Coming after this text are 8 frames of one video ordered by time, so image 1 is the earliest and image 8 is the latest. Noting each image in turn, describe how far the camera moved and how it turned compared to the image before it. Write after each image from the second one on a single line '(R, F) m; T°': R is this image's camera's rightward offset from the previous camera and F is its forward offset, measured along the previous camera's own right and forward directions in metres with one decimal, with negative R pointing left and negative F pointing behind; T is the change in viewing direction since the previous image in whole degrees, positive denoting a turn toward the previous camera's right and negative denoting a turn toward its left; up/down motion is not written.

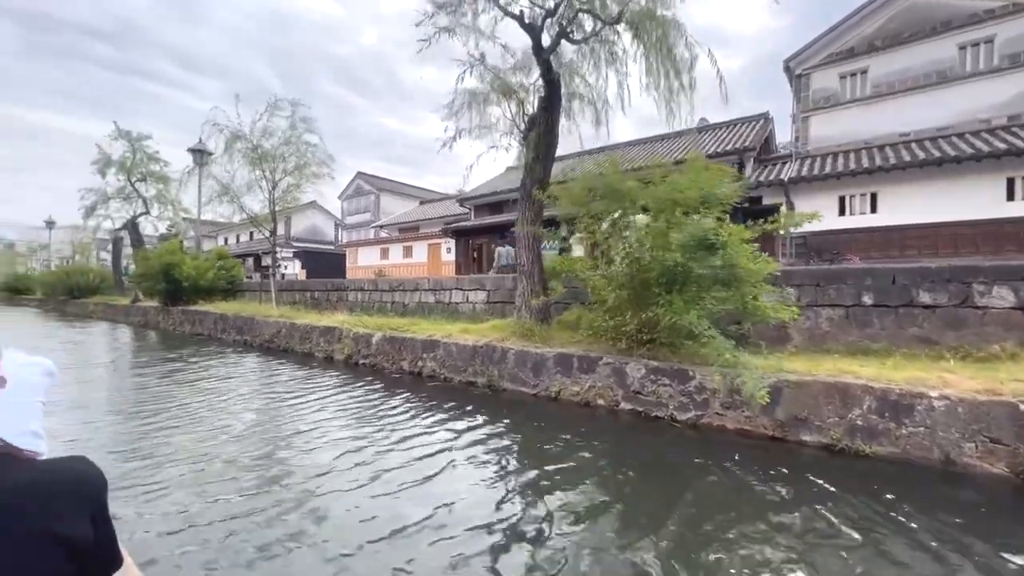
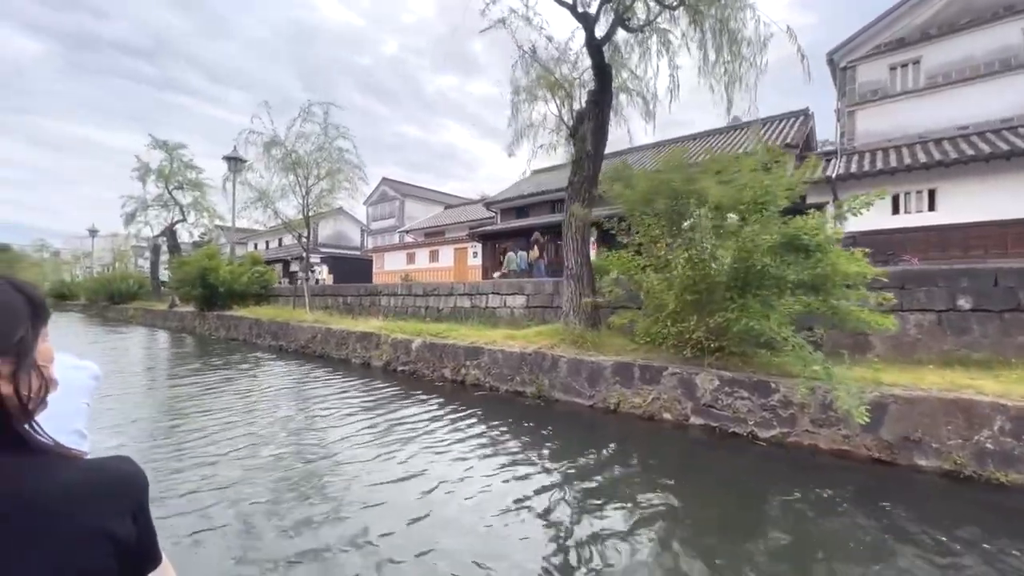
(-0.5, +0.4) m; -3°
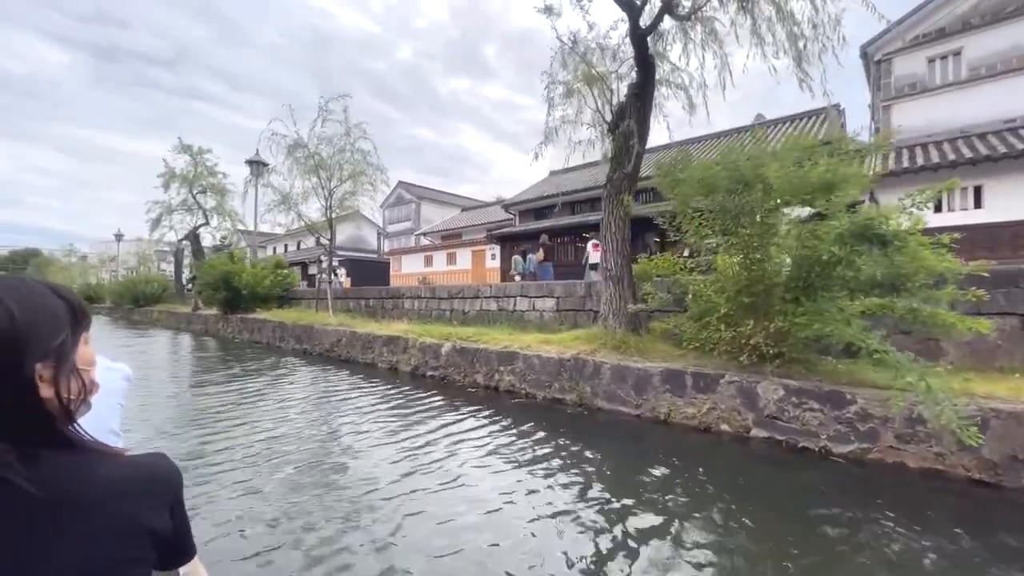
(-0.4, +0.3) m; -2°
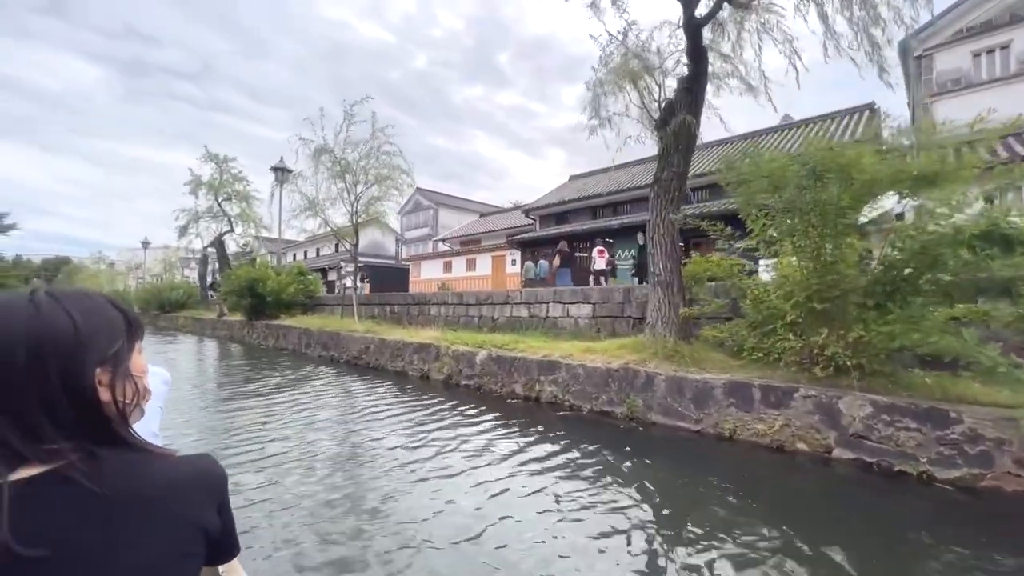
(-0.4, +0.3) m; -2°
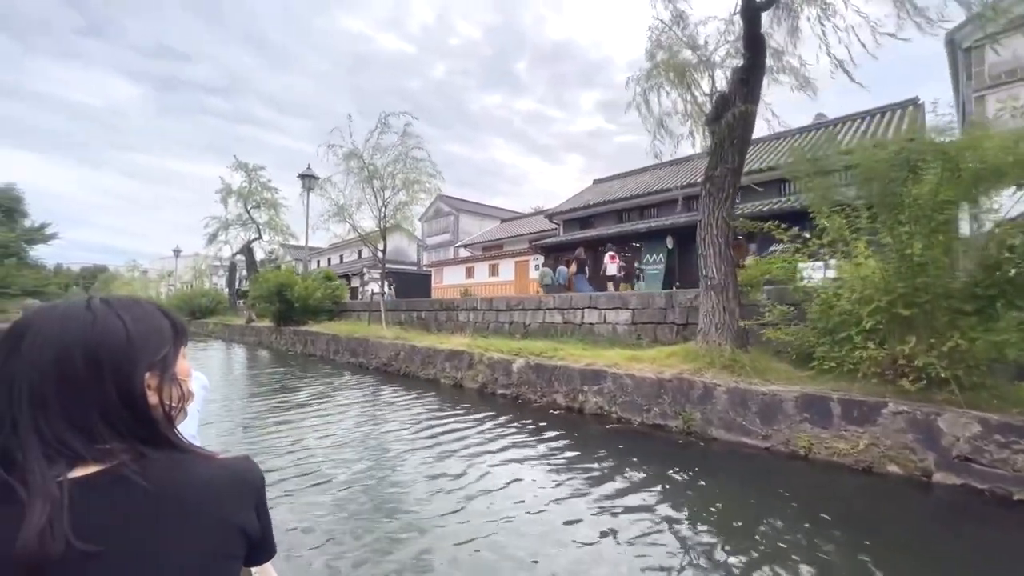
(-0.4, +0.3) m; -2°
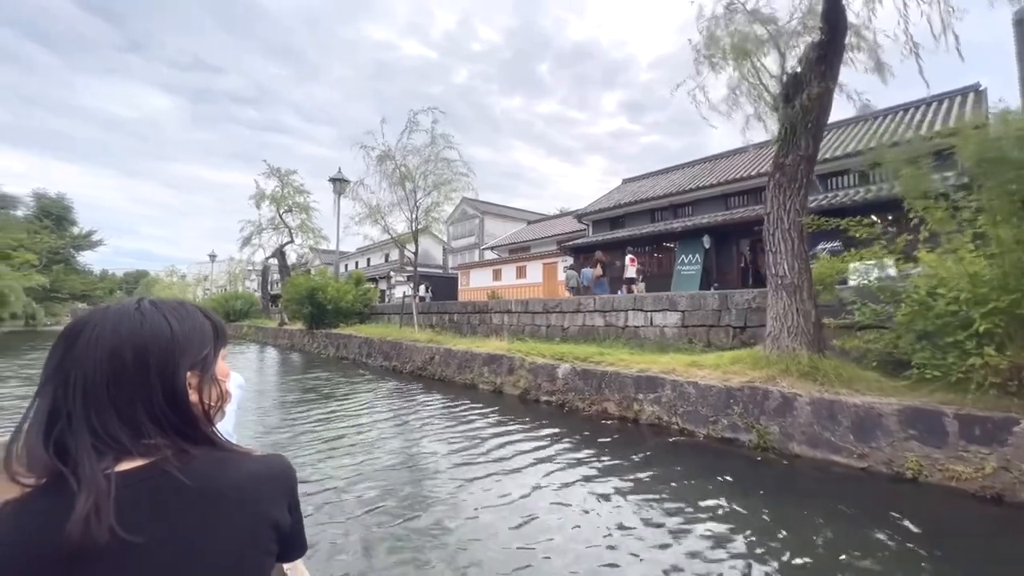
(-0.4, +0.4) m; -3°
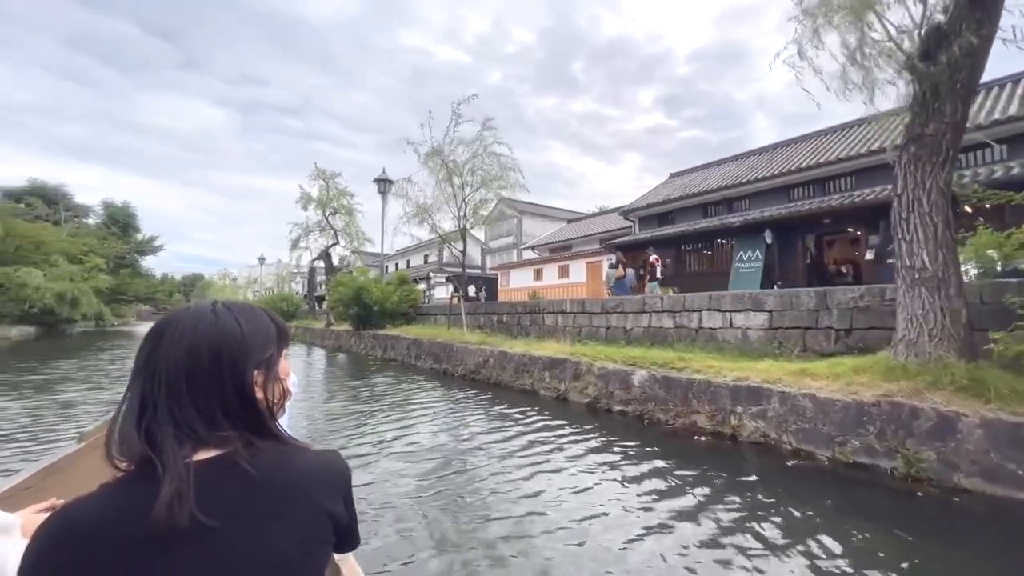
(-0.5, +0.6) m; -5°
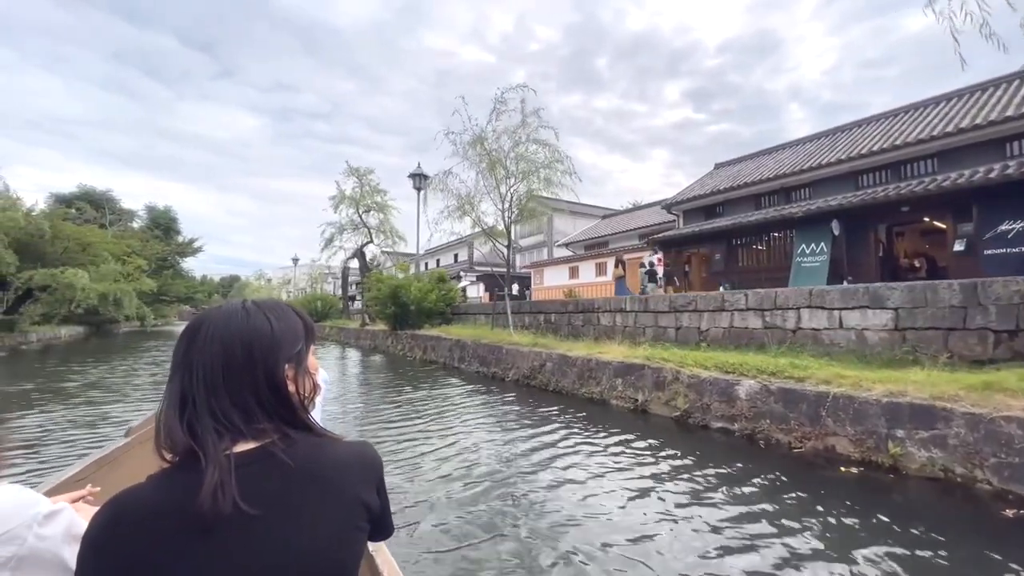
(-0.7, +1.0) m; -3°
